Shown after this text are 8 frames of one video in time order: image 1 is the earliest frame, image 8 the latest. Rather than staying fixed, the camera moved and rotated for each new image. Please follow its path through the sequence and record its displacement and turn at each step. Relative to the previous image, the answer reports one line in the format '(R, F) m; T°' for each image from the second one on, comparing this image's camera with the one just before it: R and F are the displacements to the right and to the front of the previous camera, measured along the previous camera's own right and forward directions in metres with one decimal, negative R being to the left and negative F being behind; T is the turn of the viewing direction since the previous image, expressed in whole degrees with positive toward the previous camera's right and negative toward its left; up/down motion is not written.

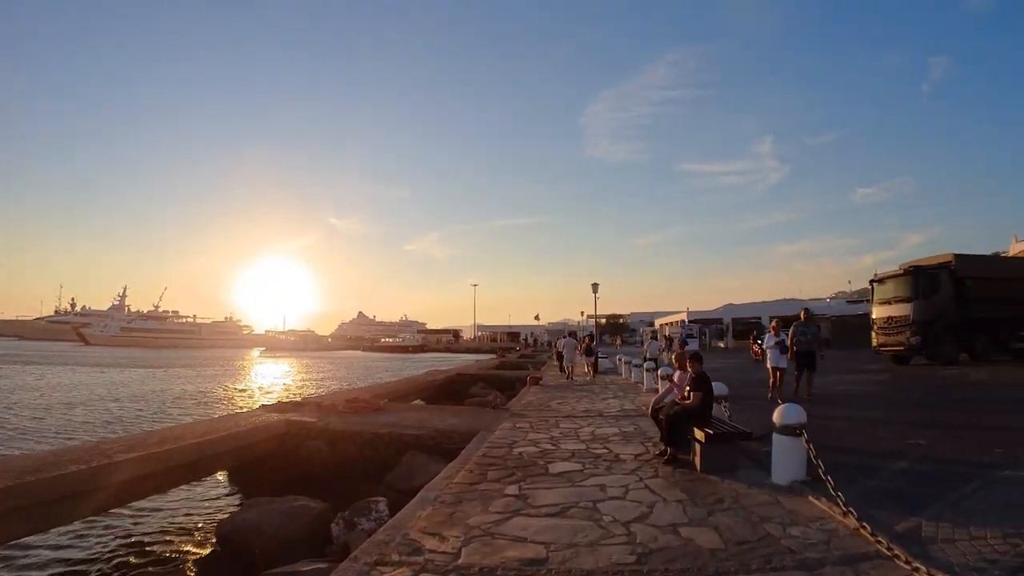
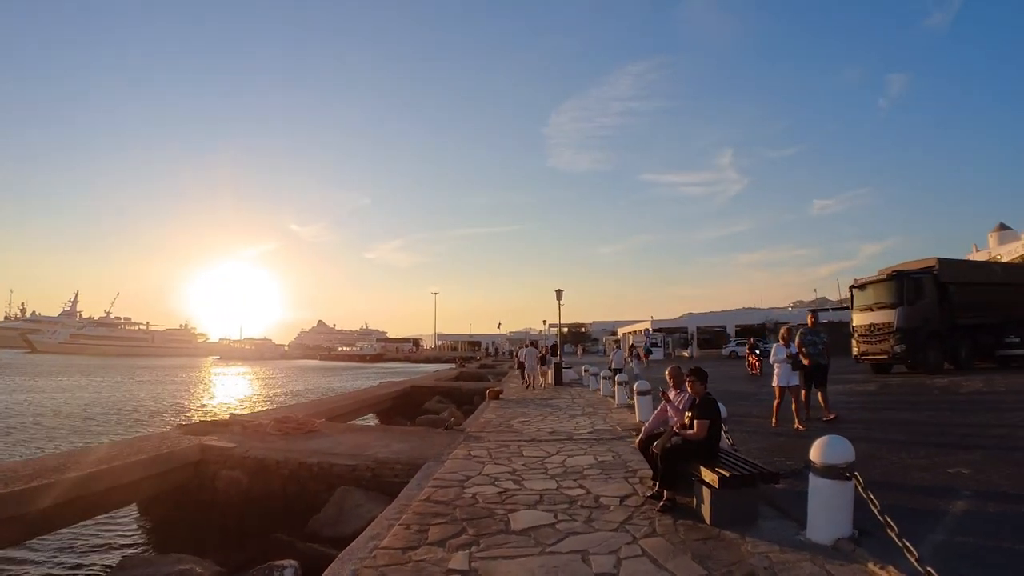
(+0.1, +2.0) m; +3°
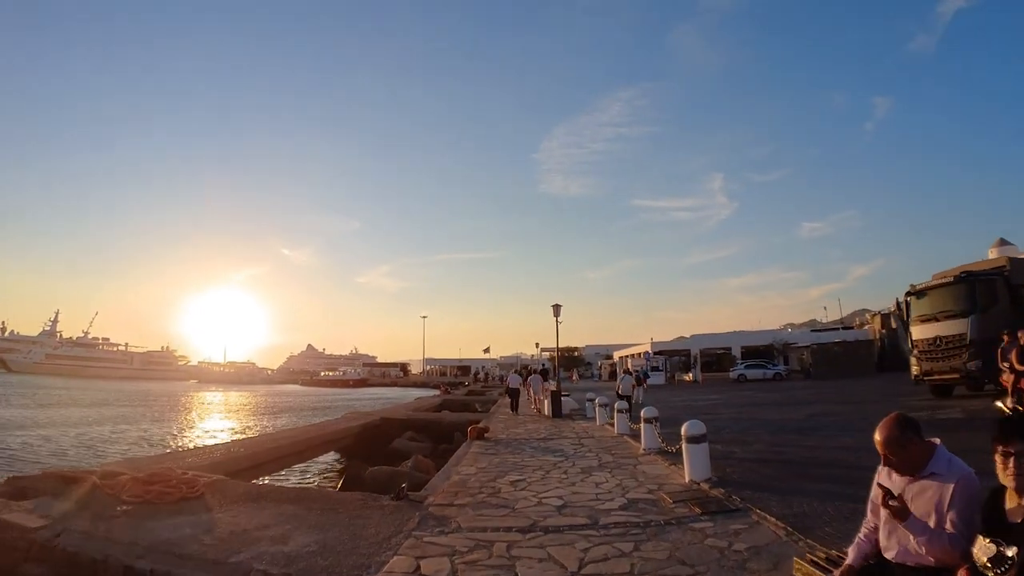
(+0.1, +4.5) m; +1°
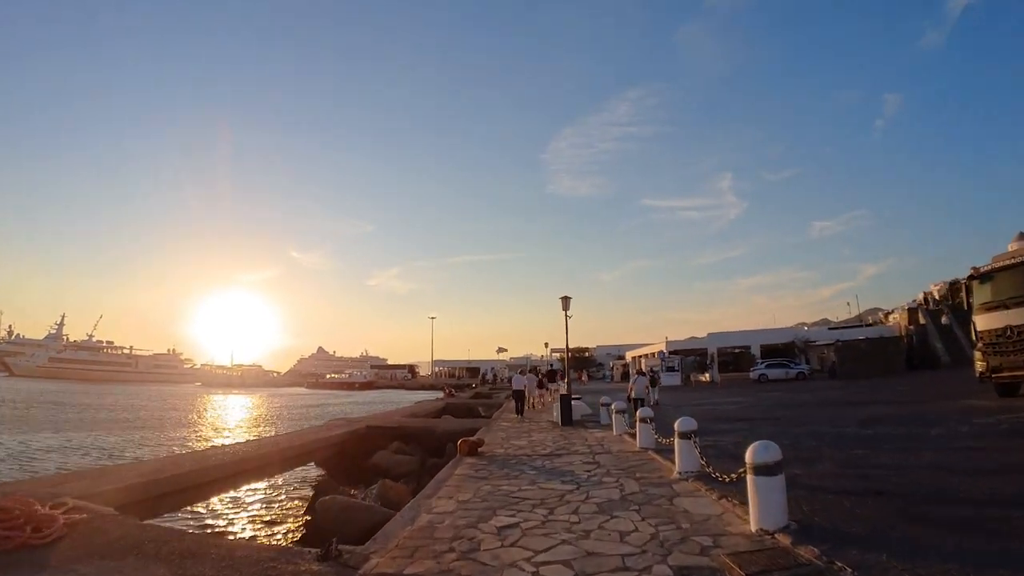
(+0.2, +2.8) m; -1°
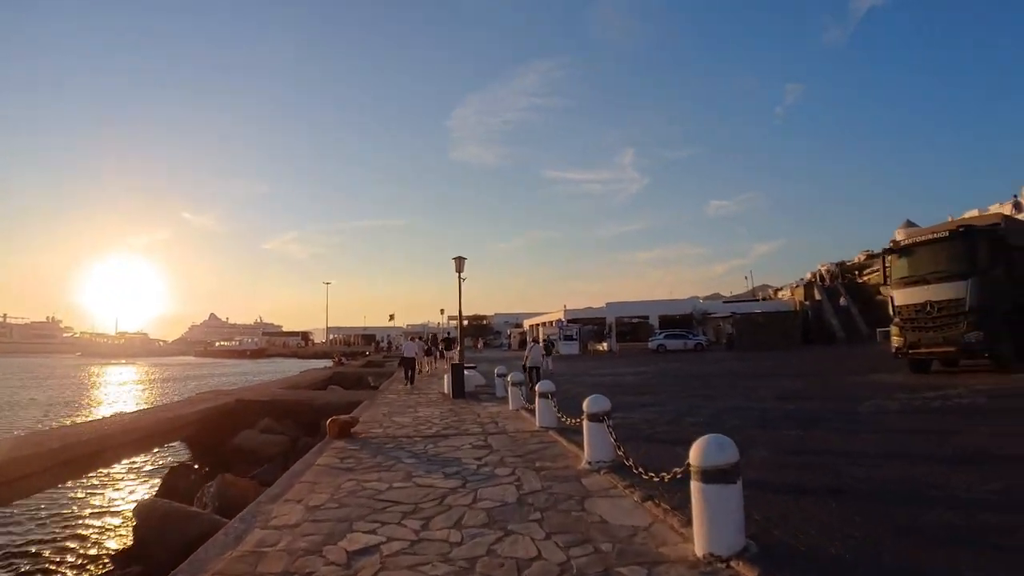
(+0.3, +2.0) m; +9°
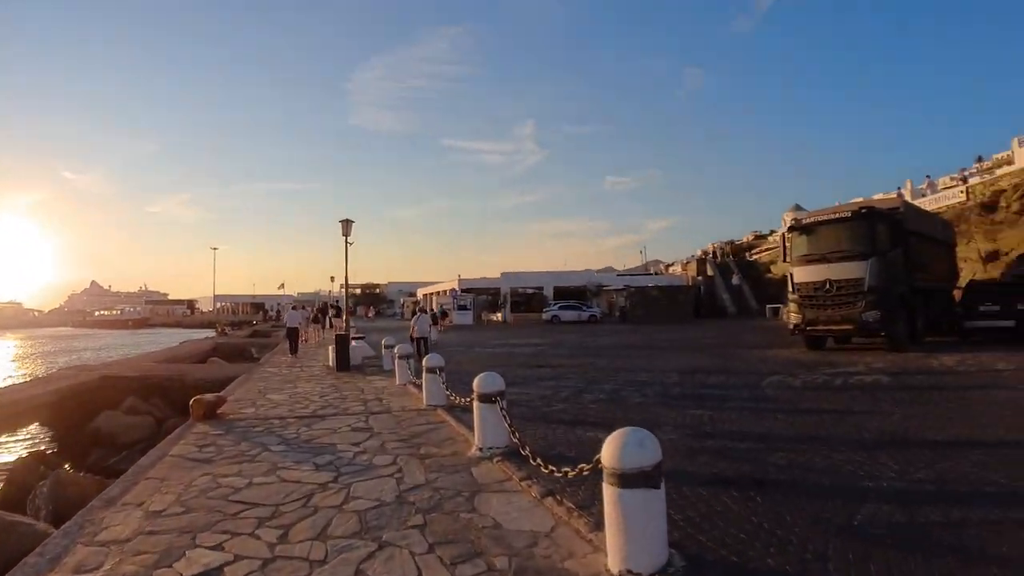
(+0.1, +0.9) m; +8°
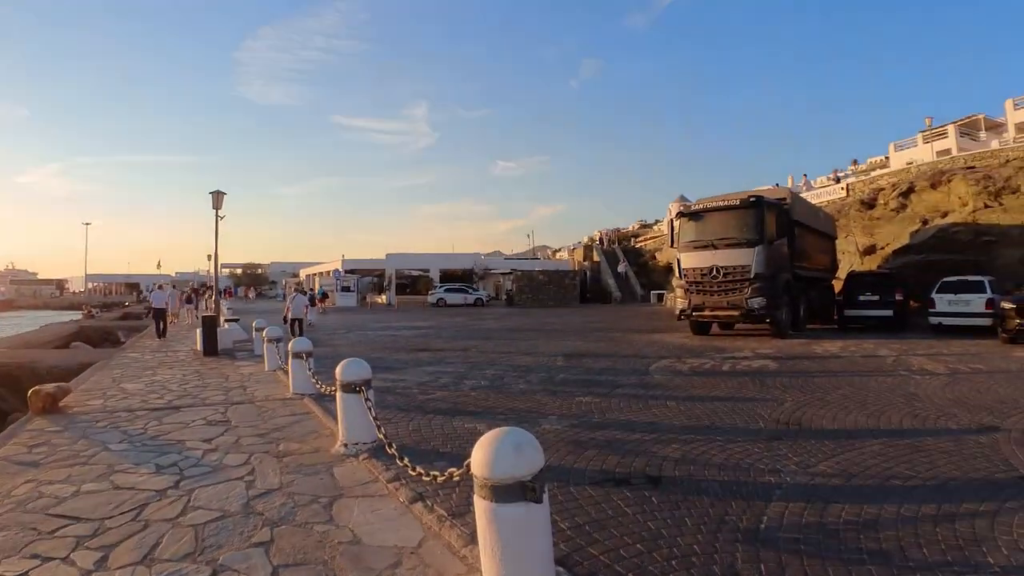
(+0.2, +0.8) m; +9°
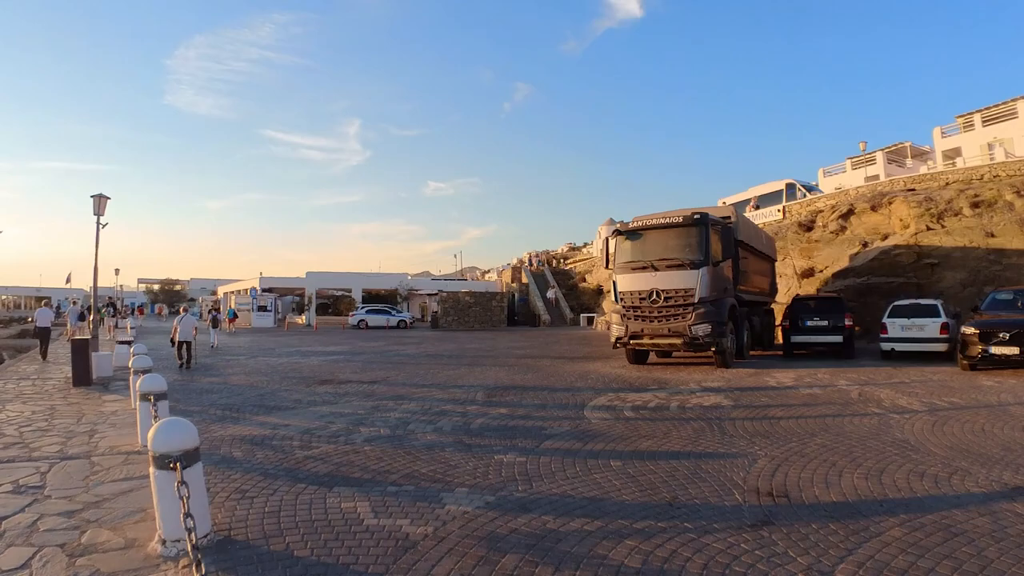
(+0.2, +1.6) m; +6°
